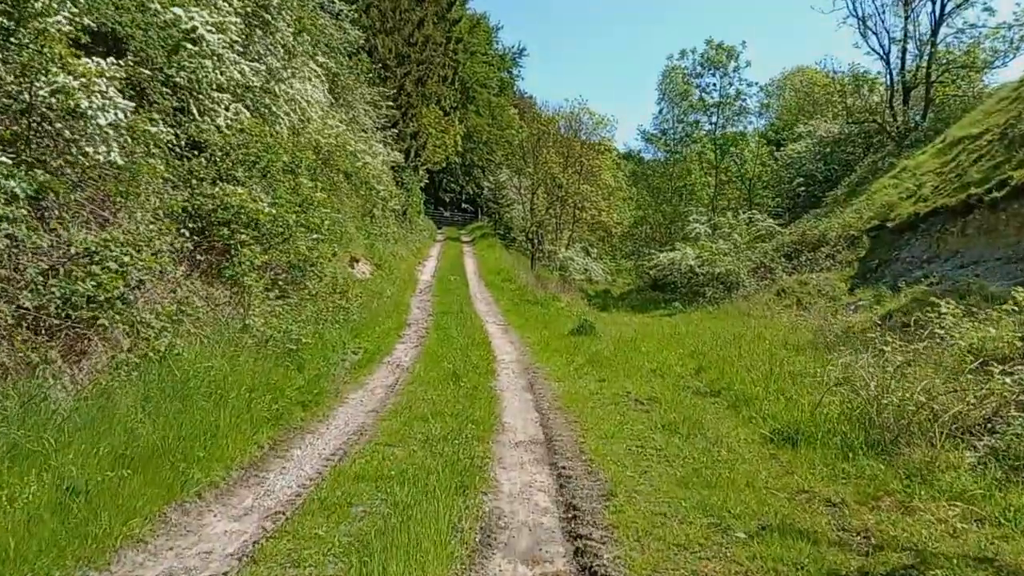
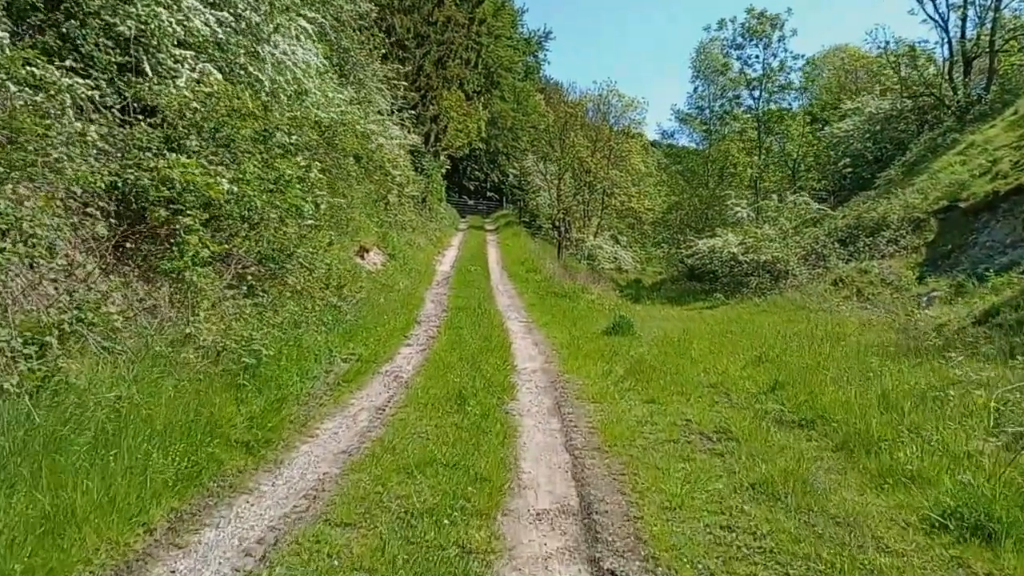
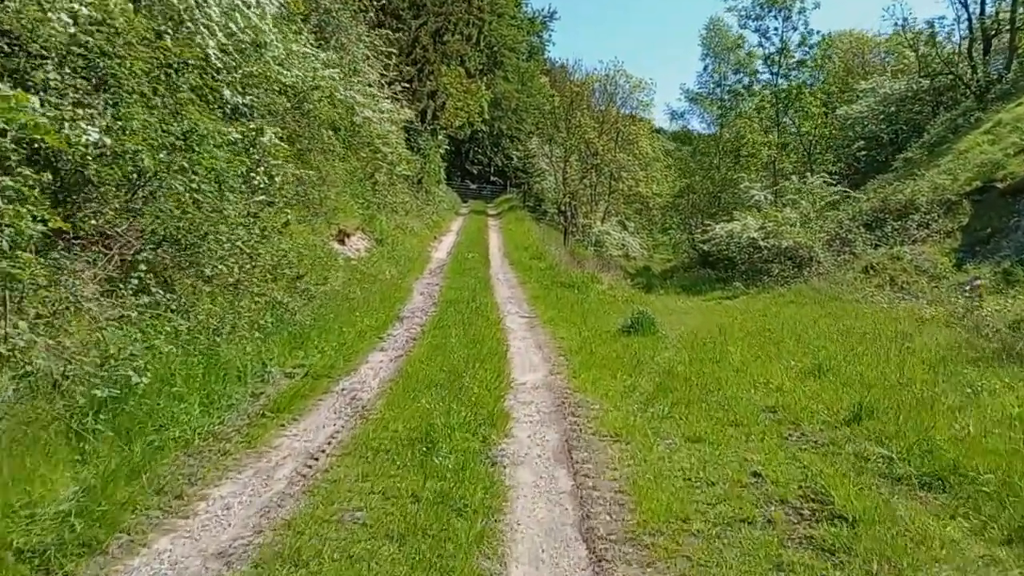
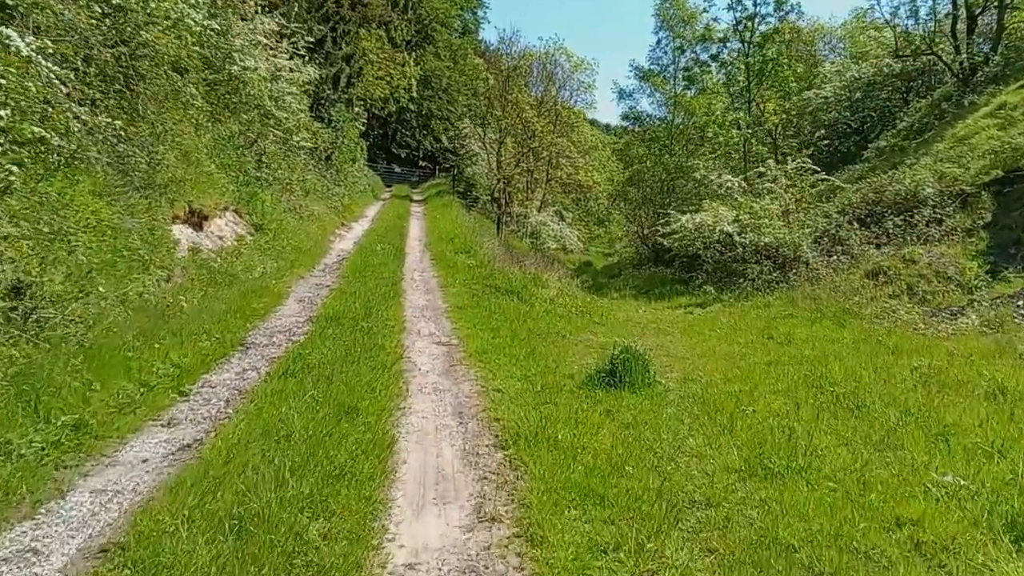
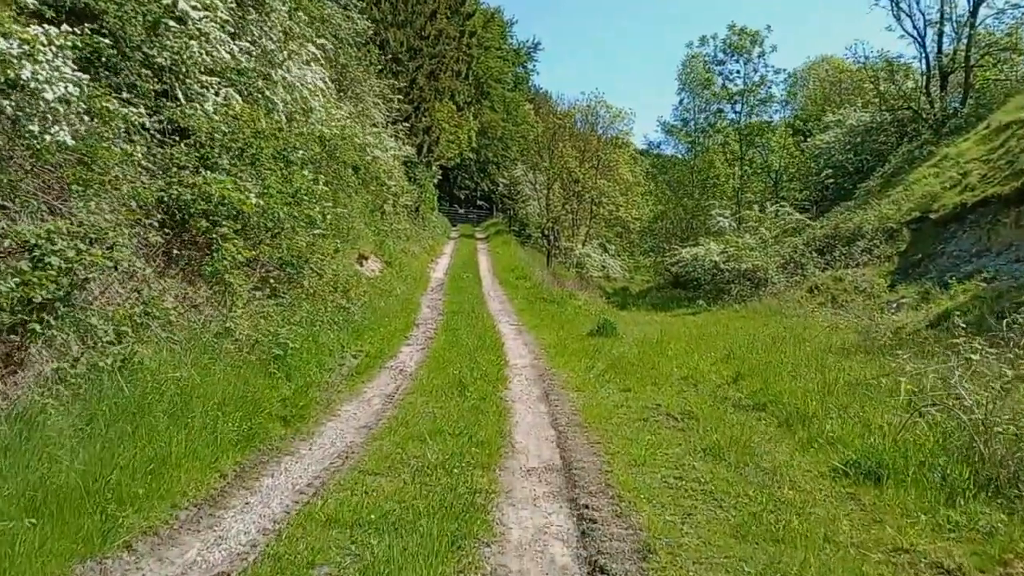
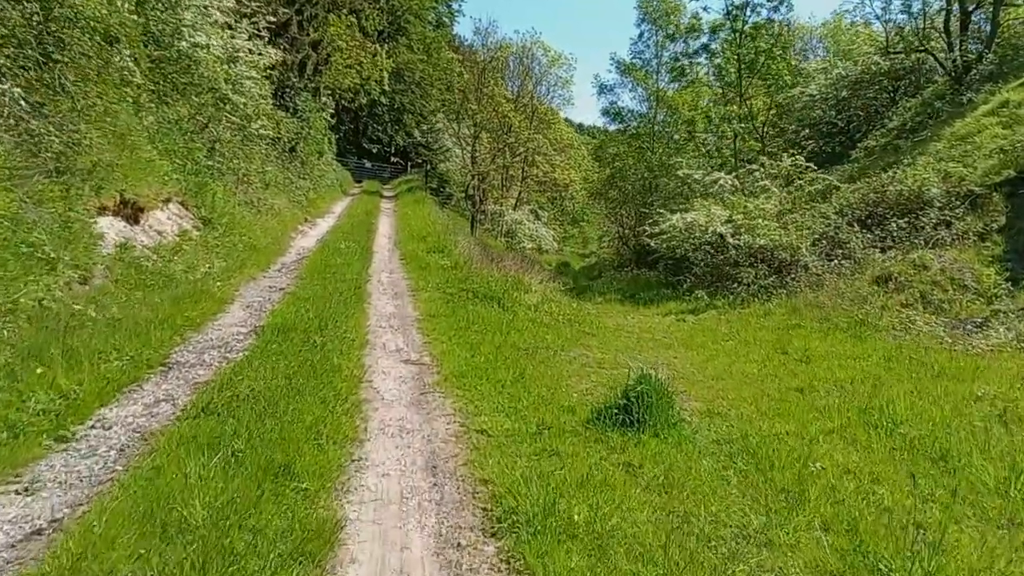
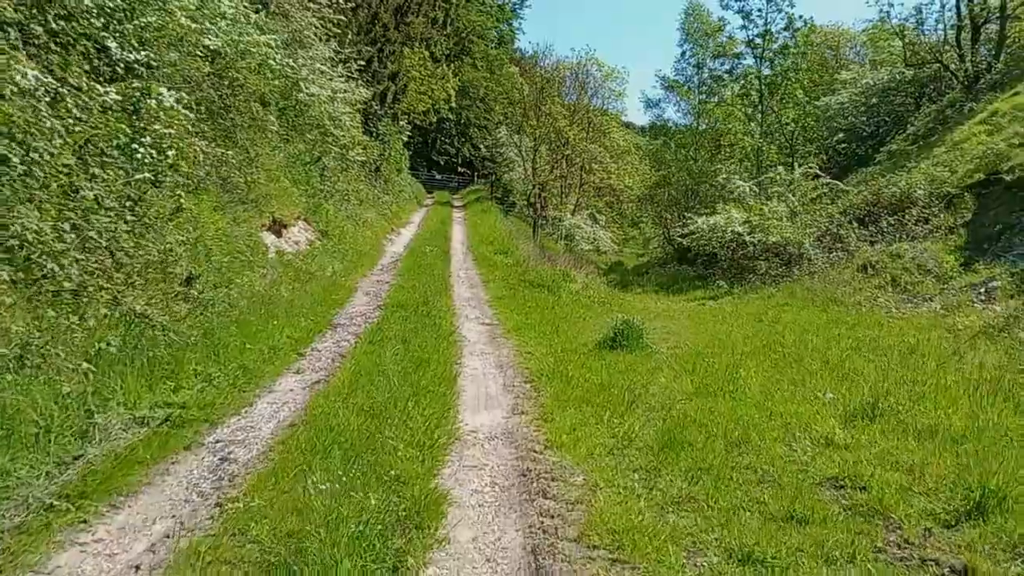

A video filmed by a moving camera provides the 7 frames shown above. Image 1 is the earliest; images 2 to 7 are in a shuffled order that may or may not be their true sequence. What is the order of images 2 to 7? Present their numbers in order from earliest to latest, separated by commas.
5, 2, 3, 7, 4, 6
